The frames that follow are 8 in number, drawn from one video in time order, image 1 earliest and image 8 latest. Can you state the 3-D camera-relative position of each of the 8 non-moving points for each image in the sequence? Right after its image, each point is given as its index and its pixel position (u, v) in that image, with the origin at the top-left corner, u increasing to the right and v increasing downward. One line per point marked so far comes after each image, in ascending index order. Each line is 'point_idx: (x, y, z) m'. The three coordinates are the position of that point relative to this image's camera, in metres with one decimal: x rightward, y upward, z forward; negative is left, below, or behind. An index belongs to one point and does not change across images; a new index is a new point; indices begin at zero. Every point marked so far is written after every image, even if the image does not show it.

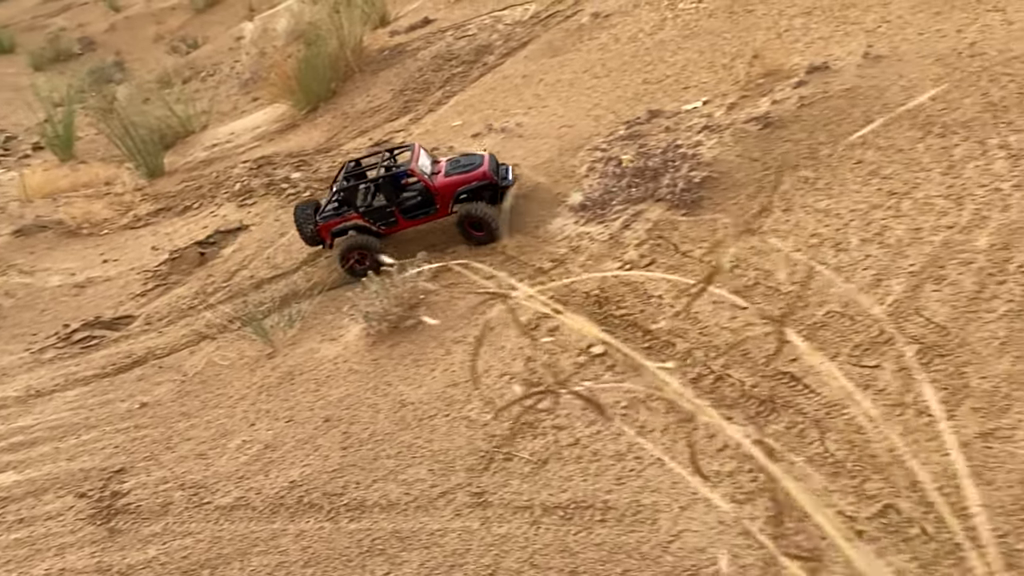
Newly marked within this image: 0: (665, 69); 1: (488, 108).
0: (+1.4, +2.0, +7.4) m
1: (-0.2, +1.8, +8.1) m
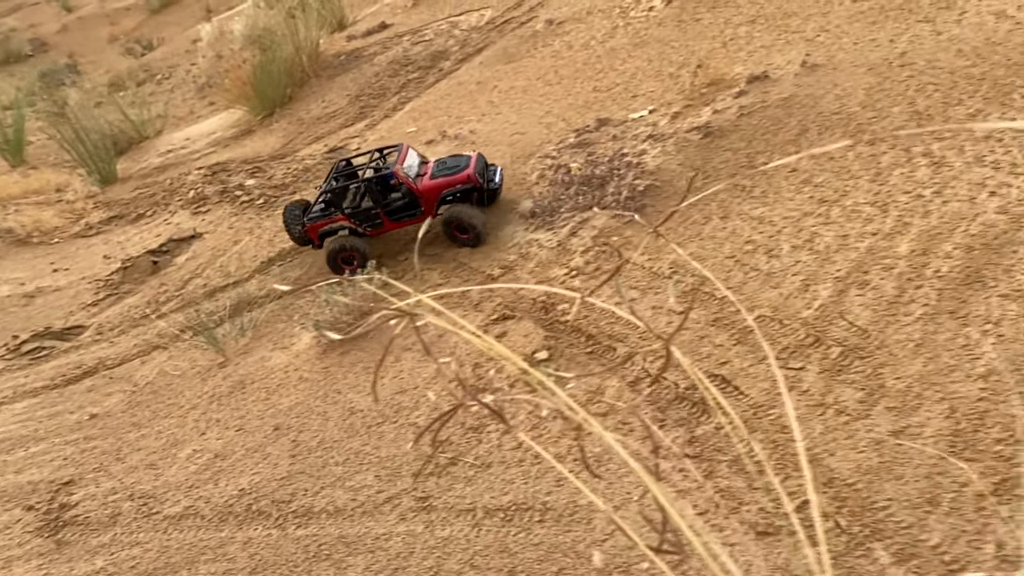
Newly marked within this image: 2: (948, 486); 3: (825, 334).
0: (+1.0, +1.9, +7.6) m
1: (-0.7, +1.7, +8.2) m
2: (+1.5, -0.7, +2.9) m
3: (+1.4, -0.2, +3.7) m
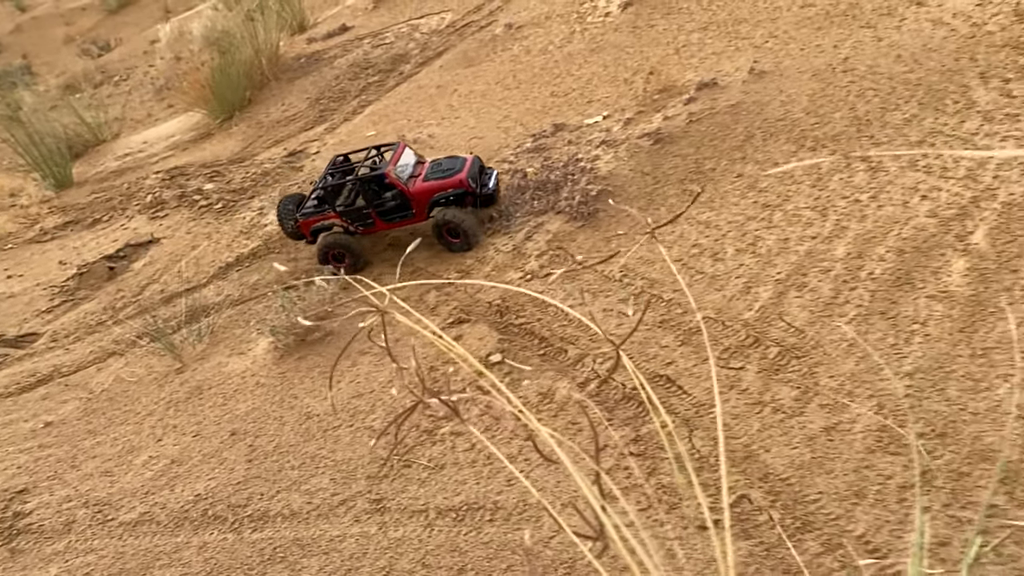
0: (+0.6, +1.9, +7.7) m
1: (-1.1, +1.7, +8.3) m
2: (+1.3, -0.7, +3.0) m
3: (+1.2, -0.2, +3.9) m
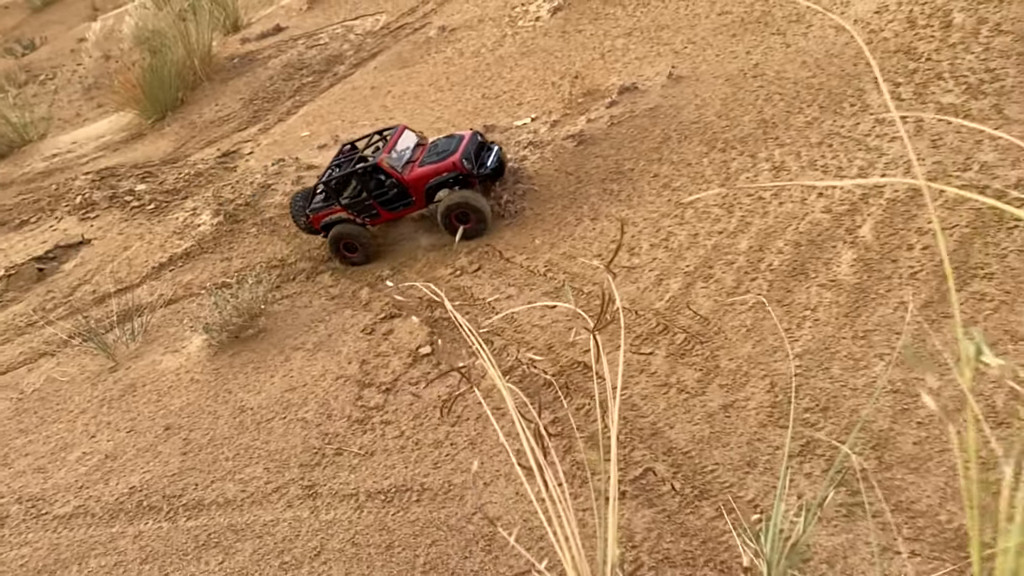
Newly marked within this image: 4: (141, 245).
0: (-0.1, +1.9, +8.0) m
1: (-1.8, +1.7, +8.4) m
2: (+1.0, -0.7, +3.3) m
3: (+0.8, -0.2, +4.2) m
4: (-3.2, +0.4, +7.3) m
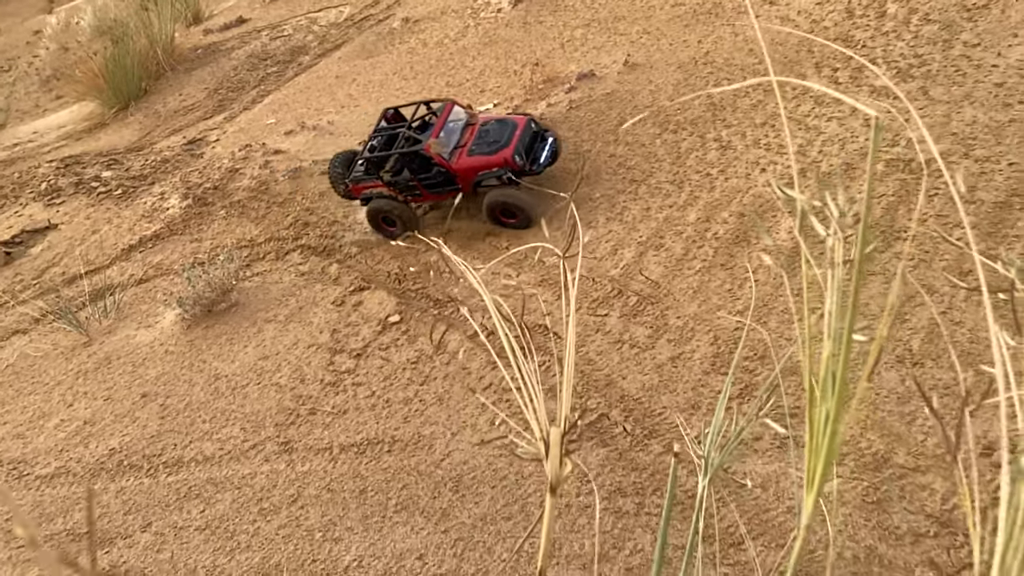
0: (-0.5, +2.1, +8.2) m
1: (-2.2, +1.9, +8.6) m
2: (+0.9, -0.5, +3.6) m
3: (+0.6, 0.0, +4.5) m
4: (-3.6, +0.5, +7.4) m
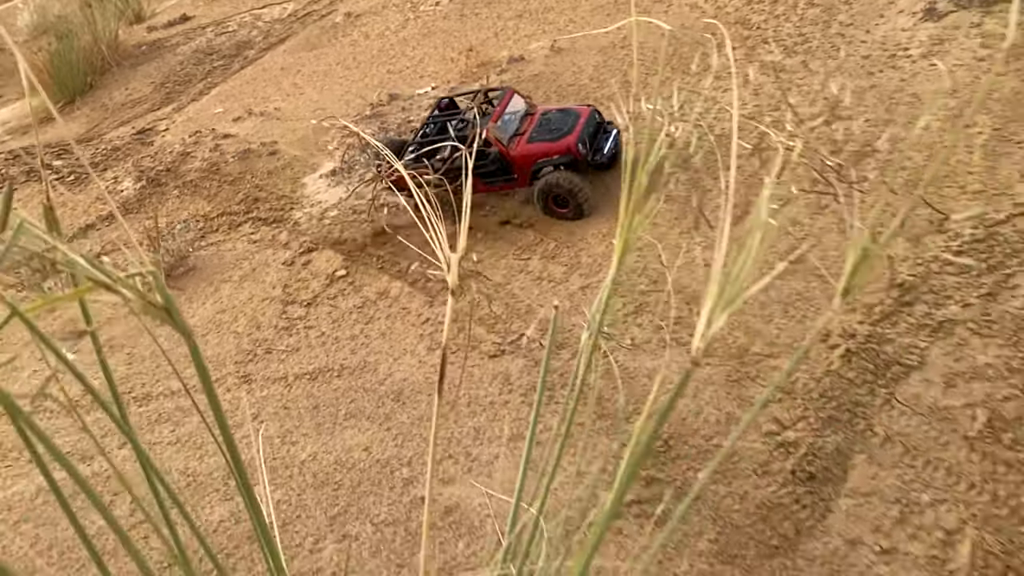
0: (-1.1, +2.4, +8.8) m
1: (-2.9, +2.1, +9.0) m
2: (+0.5, -0.2, +4.3) m
3: (+0.2, +0.3, +5.1) m
4: (-4.2, +0.8, +7.8) m
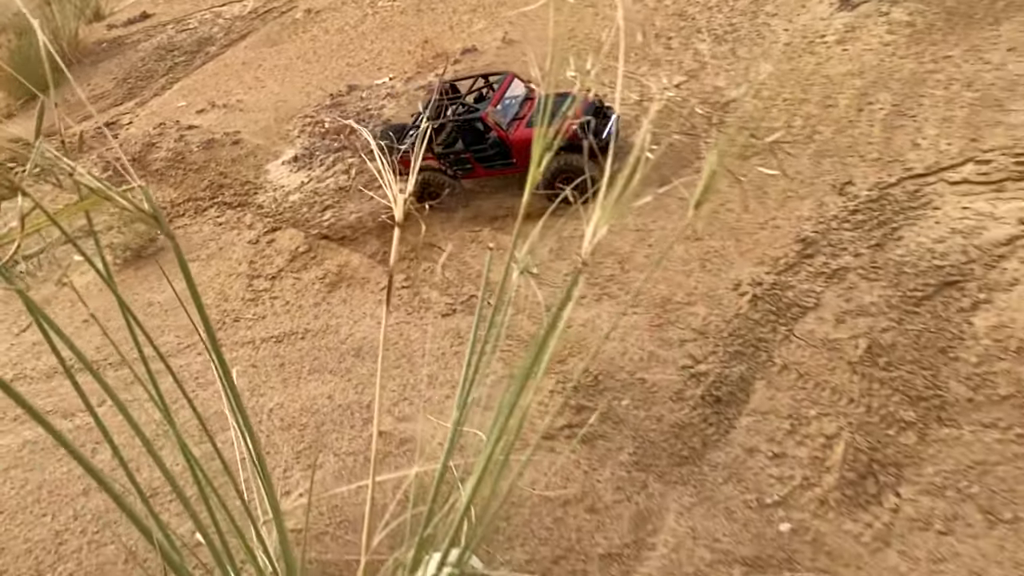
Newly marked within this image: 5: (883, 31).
0: (-1.6, +2.6, +9.1) m
1: (-3.4, +2.2, +9.3) m
2: (+0.2, 0.0, +4.7) m
3: (-0.1, +0.5, +5.5) m
4: (-4.6, +0.9, +8.0) m
5: (+2.6, +1.8, +5.7) m
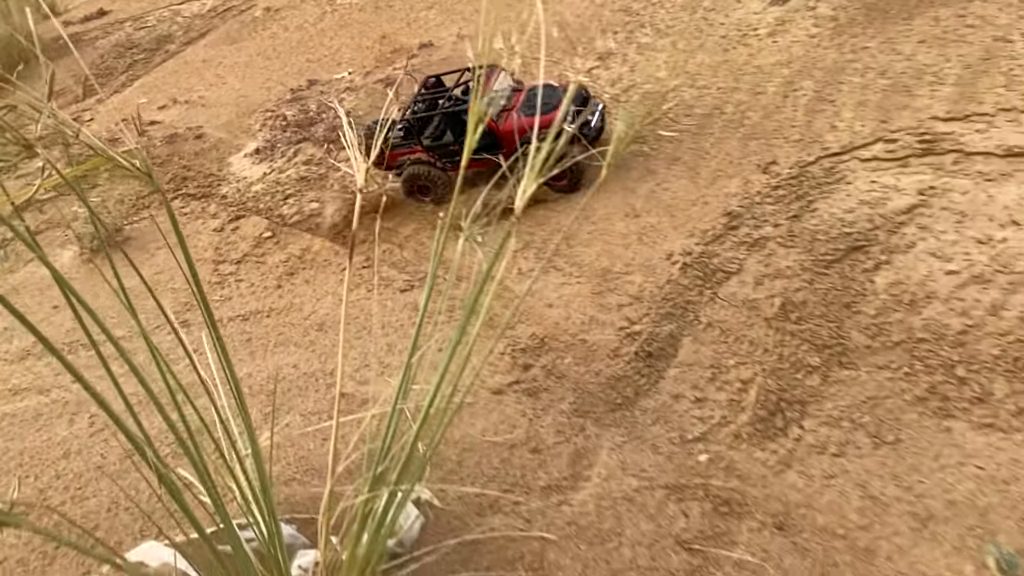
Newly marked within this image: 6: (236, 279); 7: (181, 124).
0: (-2.1, +2.7, +9.4) m
1: (-3.9, +2.3, +9.5) m
2: (-0.1, +0.2, +5.1) m
3: (-0.4, +0.7, +5.8) m
4: (-5.0, +1.0, +8.1) m
5: (+2.2, +2.0, +6.1) m
6: (-1.9, +0.1, +5.7) m
7: (-3.5, +1.7, +8.7) m
